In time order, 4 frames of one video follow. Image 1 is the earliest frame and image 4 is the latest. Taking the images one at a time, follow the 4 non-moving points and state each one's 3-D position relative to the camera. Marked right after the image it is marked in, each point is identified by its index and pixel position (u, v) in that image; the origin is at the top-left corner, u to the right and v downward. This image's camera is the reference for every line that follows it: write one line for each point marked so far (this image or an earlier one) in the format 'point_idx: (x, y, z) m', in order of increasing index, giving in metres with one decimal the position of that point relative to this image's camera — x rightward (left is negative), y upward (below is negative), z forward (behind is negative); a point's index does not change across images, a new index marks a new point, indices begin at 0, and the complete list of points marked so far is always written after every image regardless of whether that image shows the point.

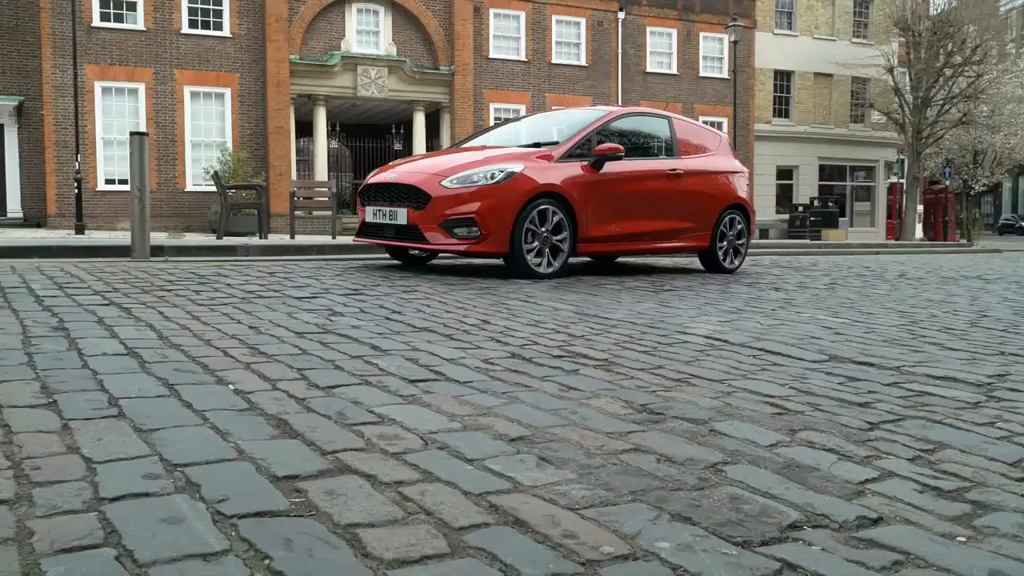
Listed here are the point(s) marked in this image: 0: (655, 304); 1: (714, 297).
0: (+1.0, -0.1, +6.6) m
1: (+1.6, -0.1, +7.5) m
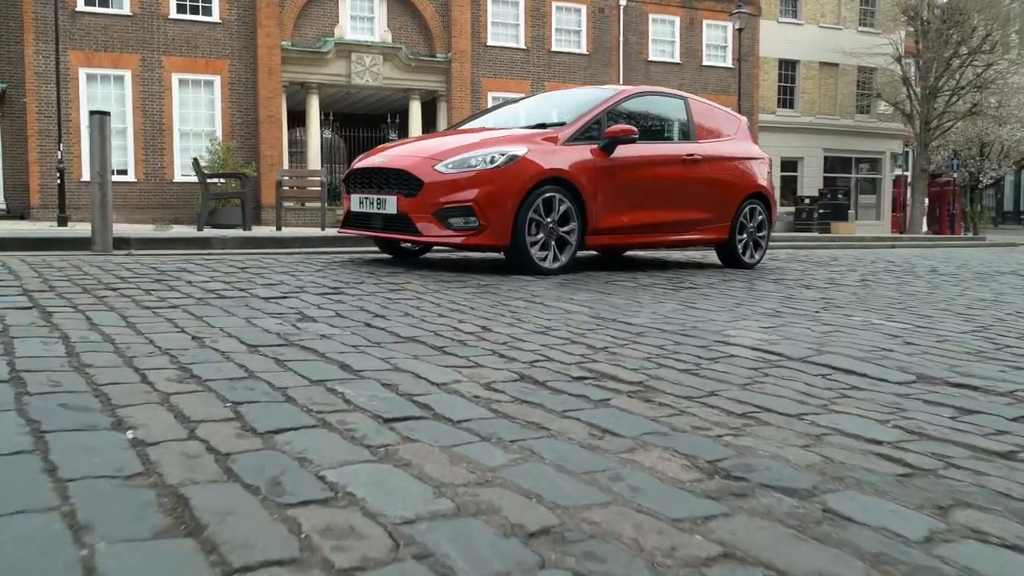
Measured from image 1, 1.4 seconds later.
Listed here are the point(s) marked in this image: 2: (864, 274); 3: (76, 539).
0: (+1.1, -0.1, +5.8) m
1: (+1.7, -0.1, +6.6) m
2: (+3.8, +0.1, +9.8) m
3: (-0.7, -0.4, +1.5) m
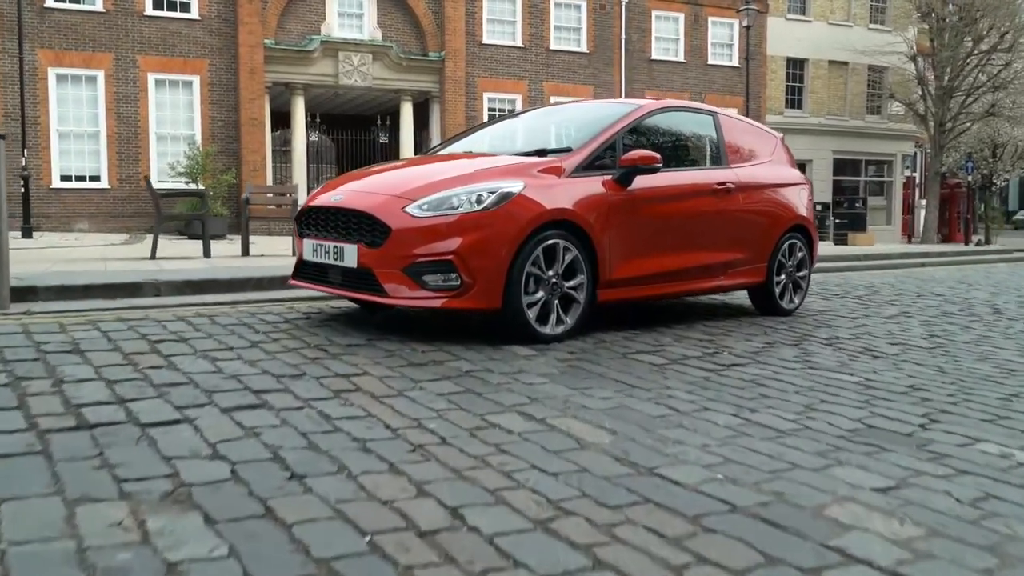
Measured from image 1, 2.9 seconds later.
0: (+1.0, -0.6, +4.2) m
1: (+1.6, -0.5, +5.0) m
2: (+3.7, -0.3, +8.2) m
3: (-0.8, -0.9, -0.1) m
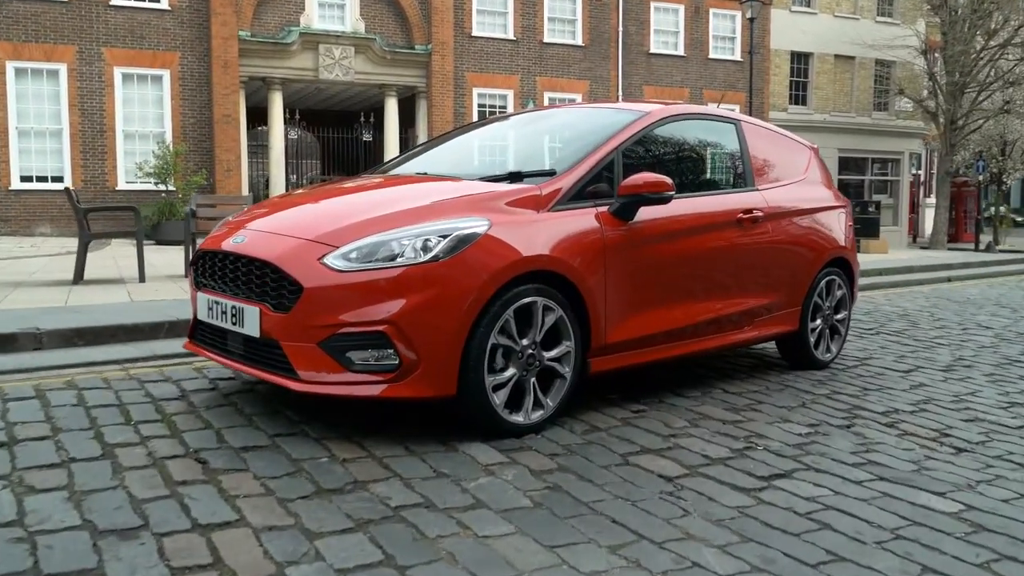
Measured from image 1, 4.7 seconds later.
0: (+0.8, -1.0, +2.6) m
1: (+1.4, -0.9, +3.5) m
2: (+3.5, -0.7, +6.6) m
3: (-0.9, -1.3, -1.6) m
